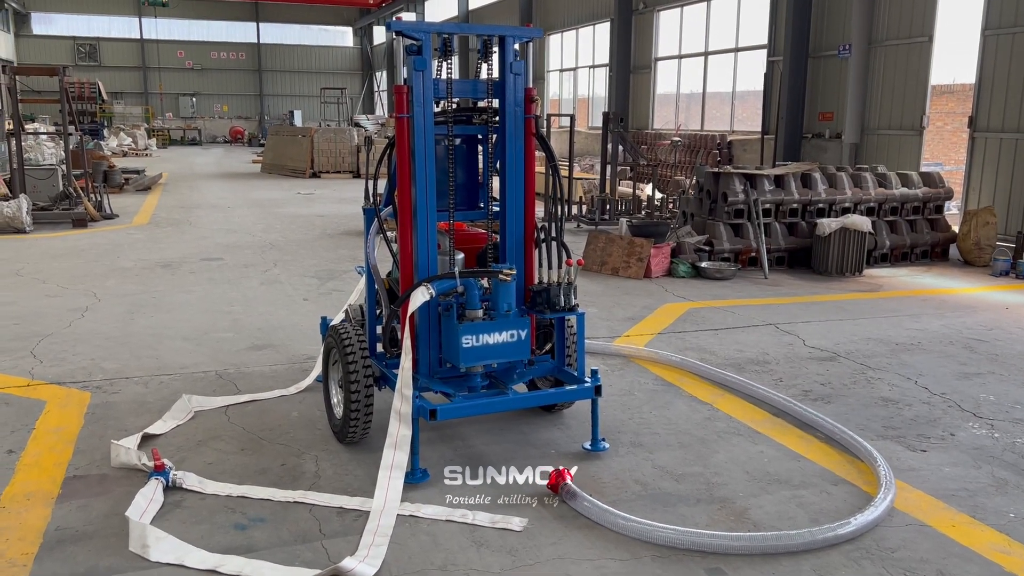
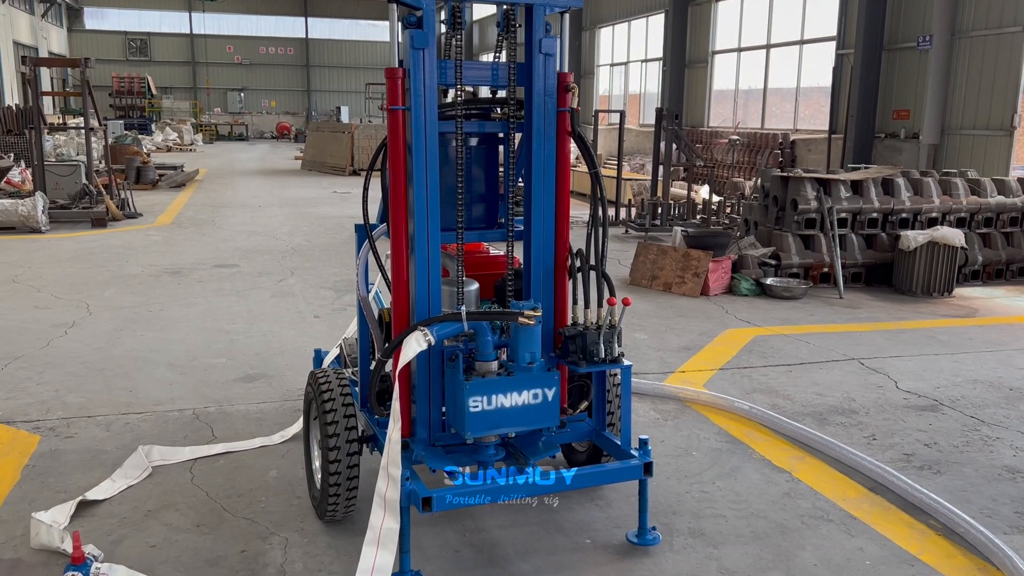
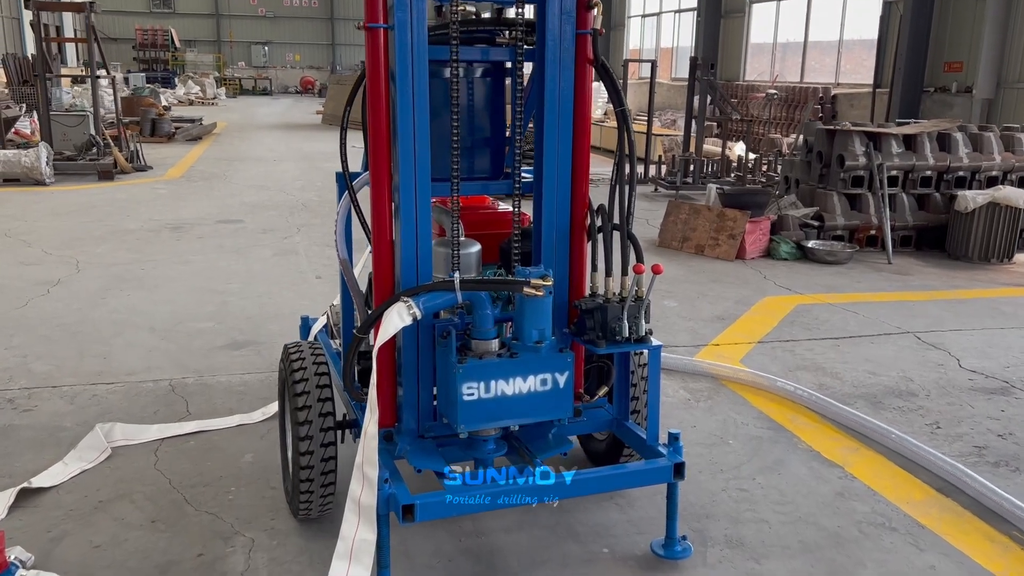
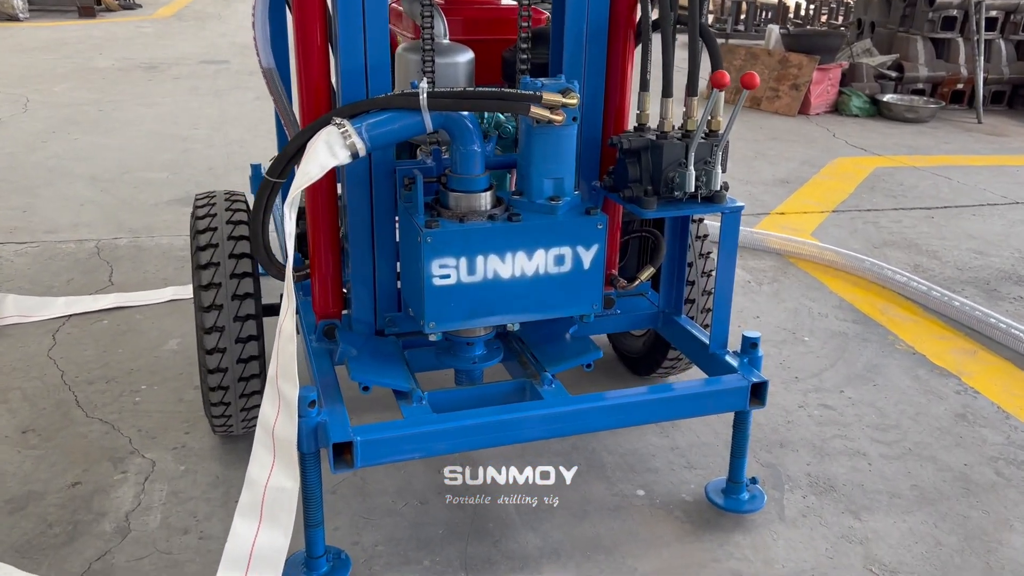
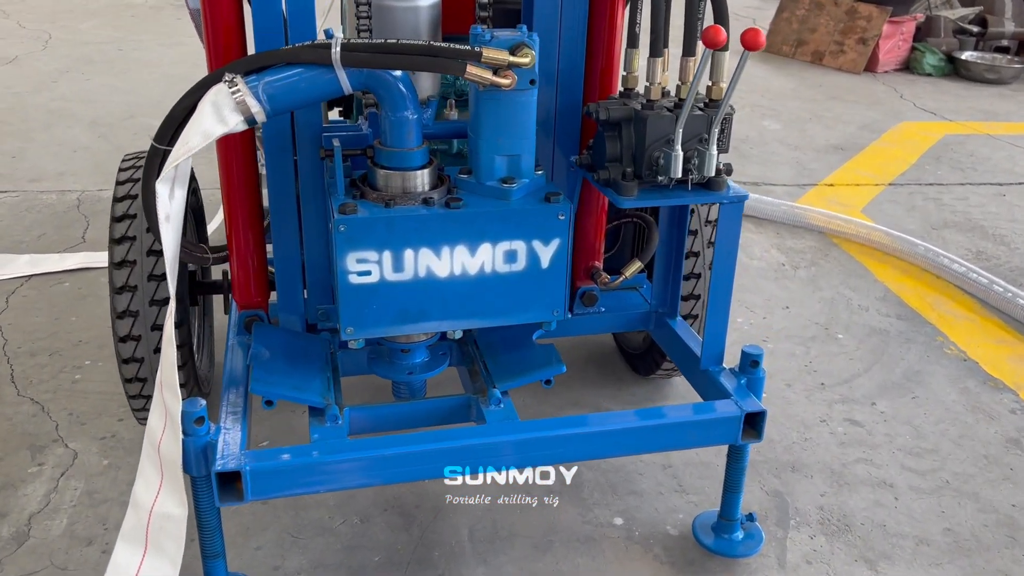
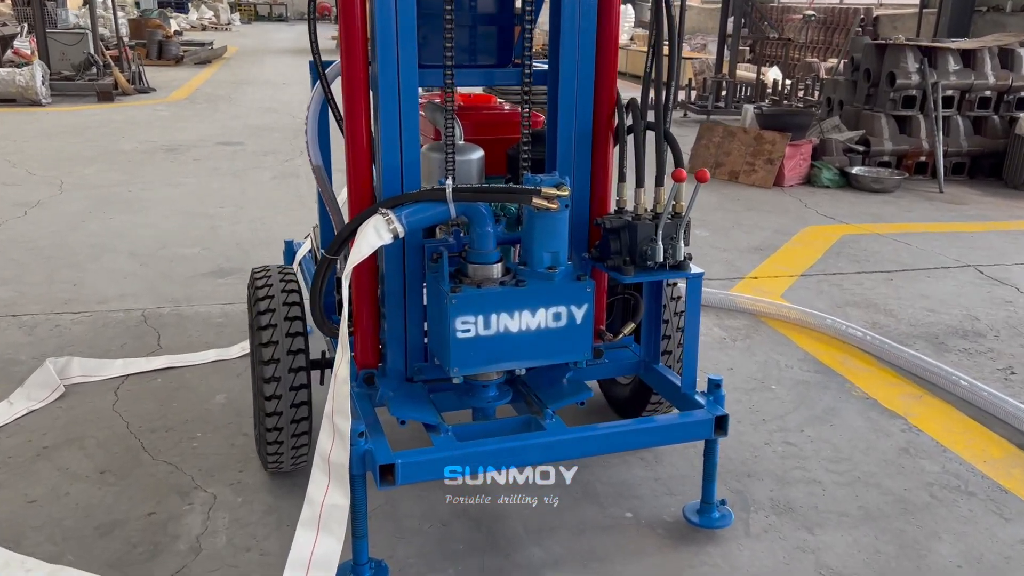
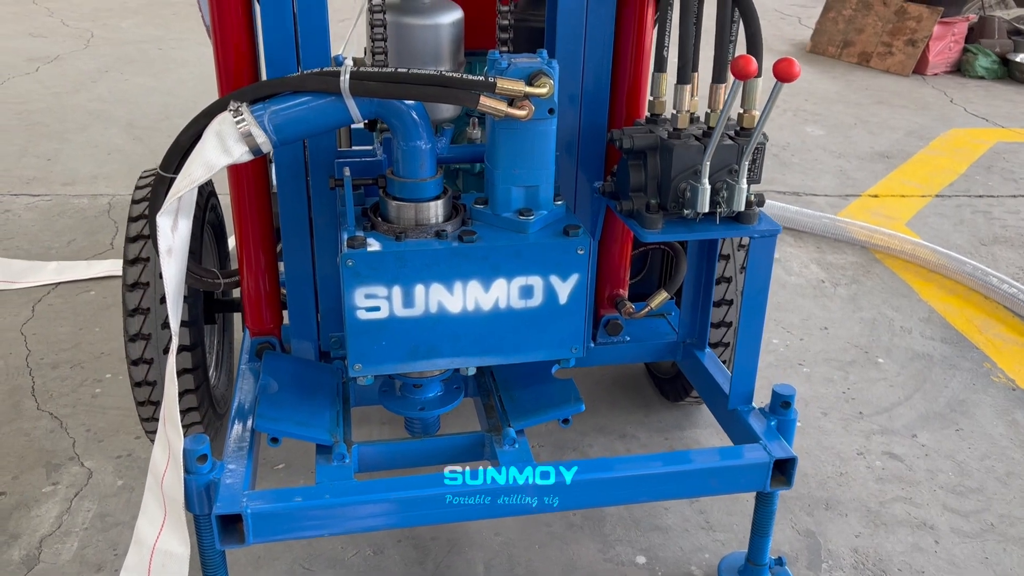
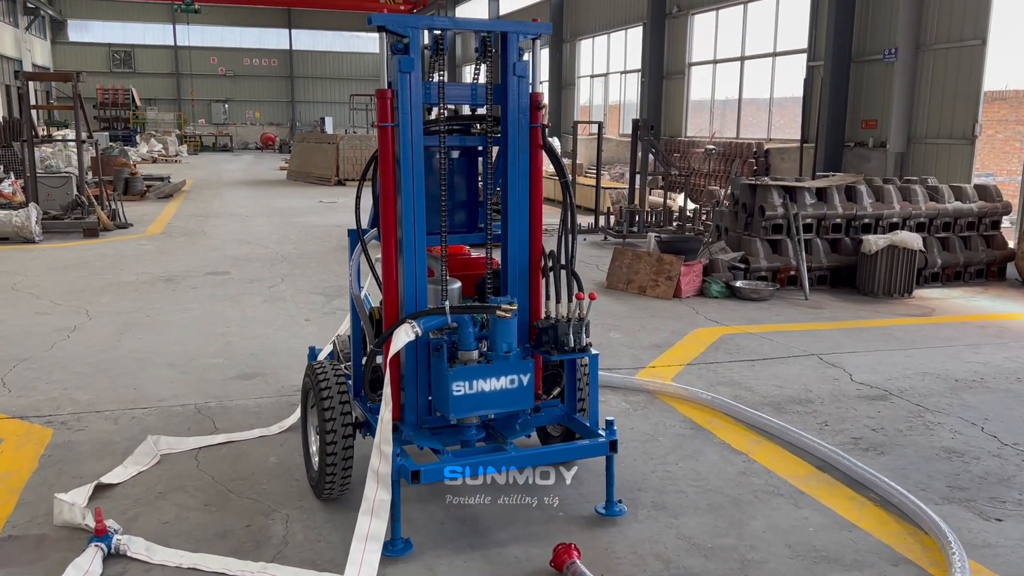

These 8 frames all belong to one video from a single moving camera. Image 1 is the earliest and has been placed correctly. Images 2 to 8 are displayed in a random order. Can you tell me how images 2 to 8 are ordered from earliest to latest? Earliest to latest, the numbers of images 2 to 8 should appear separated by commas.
8, 2, 3, 6, 4, 5, 7
